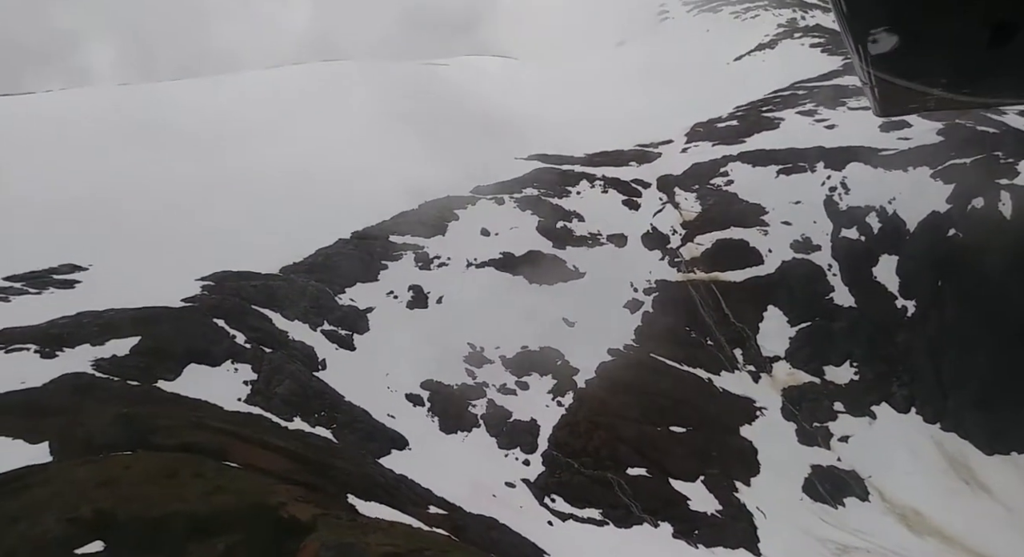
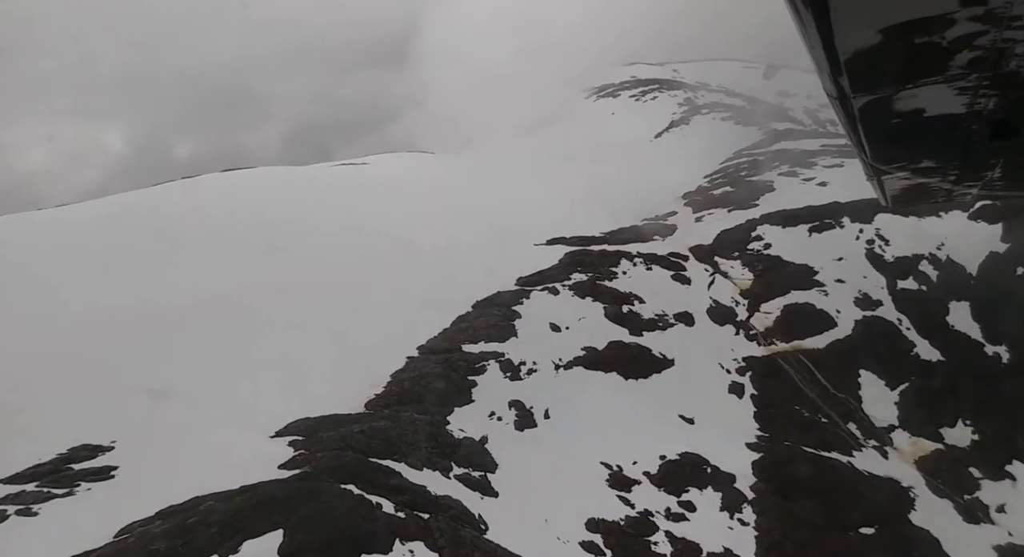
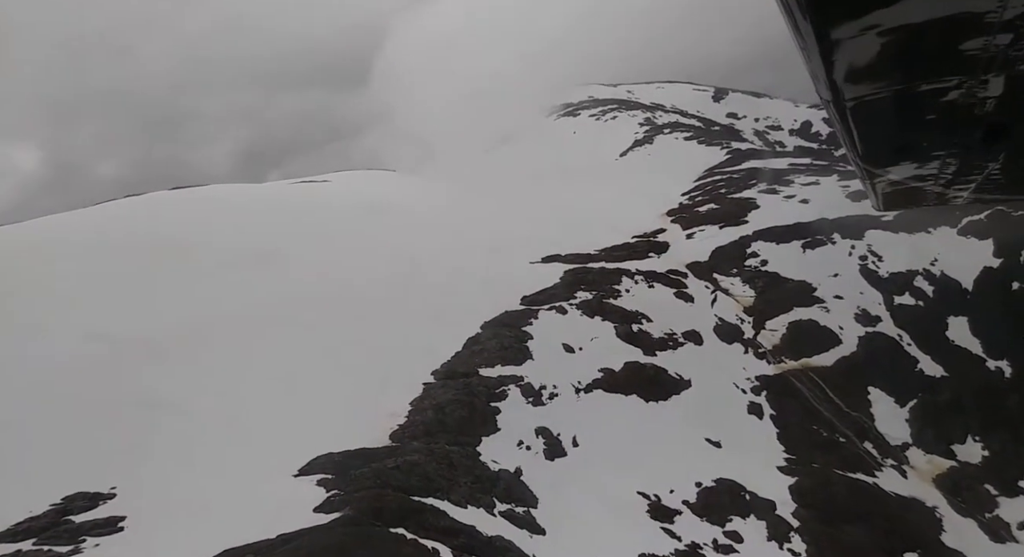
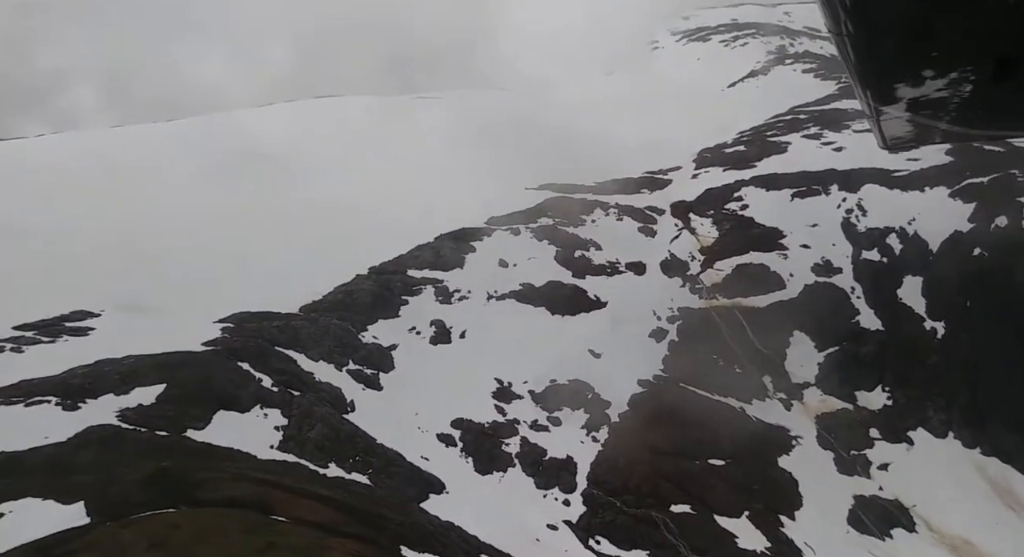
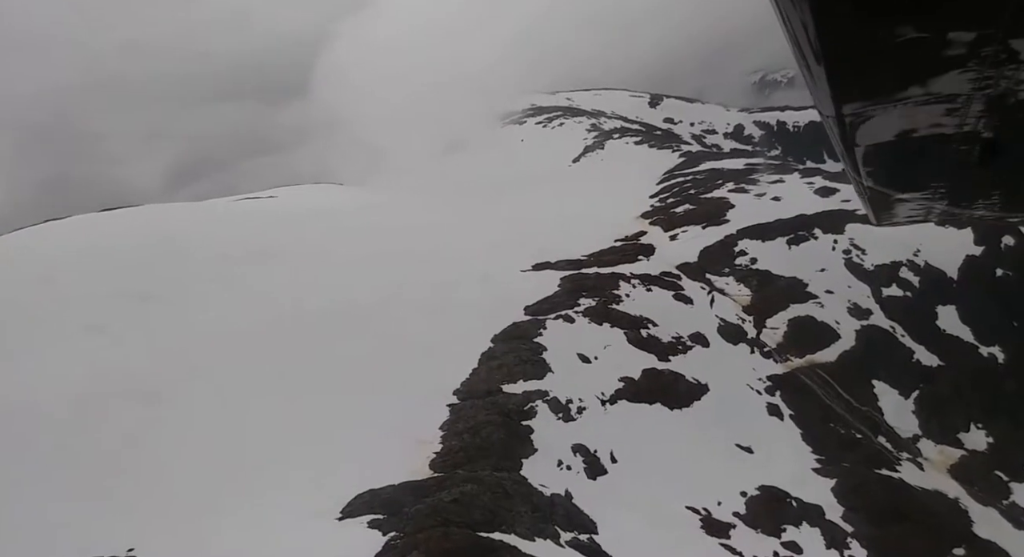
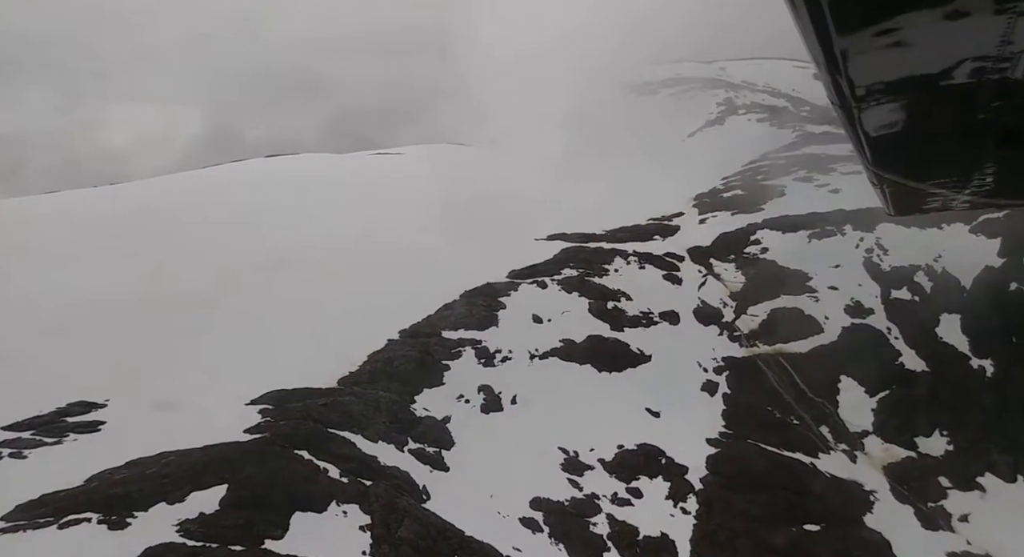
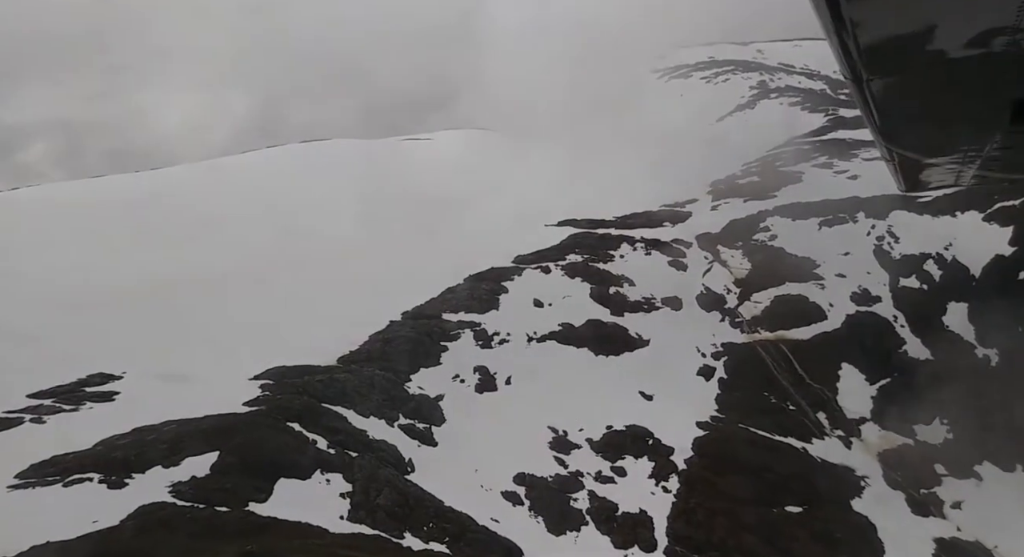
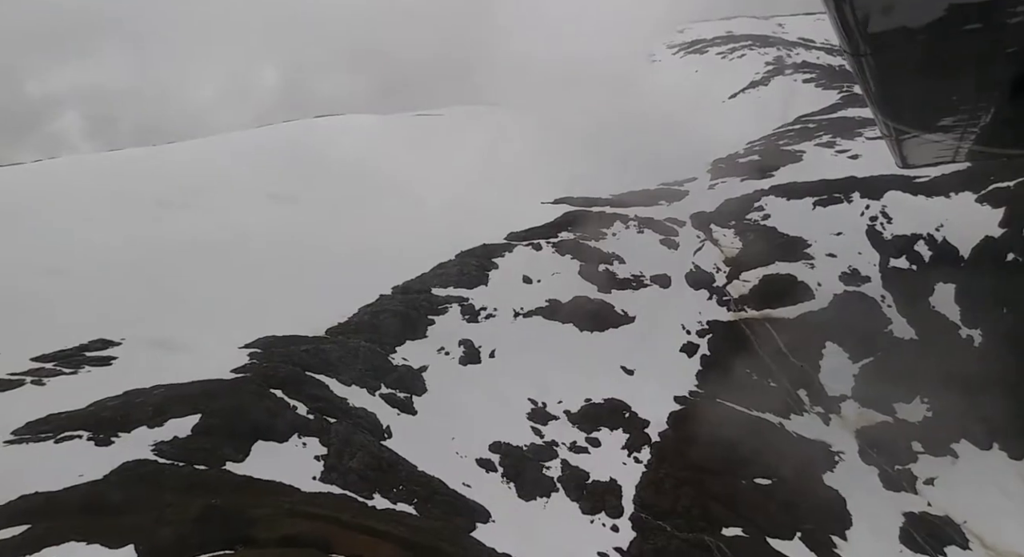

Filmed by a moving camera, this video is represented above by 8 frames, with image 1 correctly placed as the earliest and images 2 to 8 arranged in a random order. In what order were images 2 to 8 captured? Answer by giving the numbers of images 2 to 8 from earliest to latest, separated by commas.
4, 8, 7, 6, 2, 3, 5
